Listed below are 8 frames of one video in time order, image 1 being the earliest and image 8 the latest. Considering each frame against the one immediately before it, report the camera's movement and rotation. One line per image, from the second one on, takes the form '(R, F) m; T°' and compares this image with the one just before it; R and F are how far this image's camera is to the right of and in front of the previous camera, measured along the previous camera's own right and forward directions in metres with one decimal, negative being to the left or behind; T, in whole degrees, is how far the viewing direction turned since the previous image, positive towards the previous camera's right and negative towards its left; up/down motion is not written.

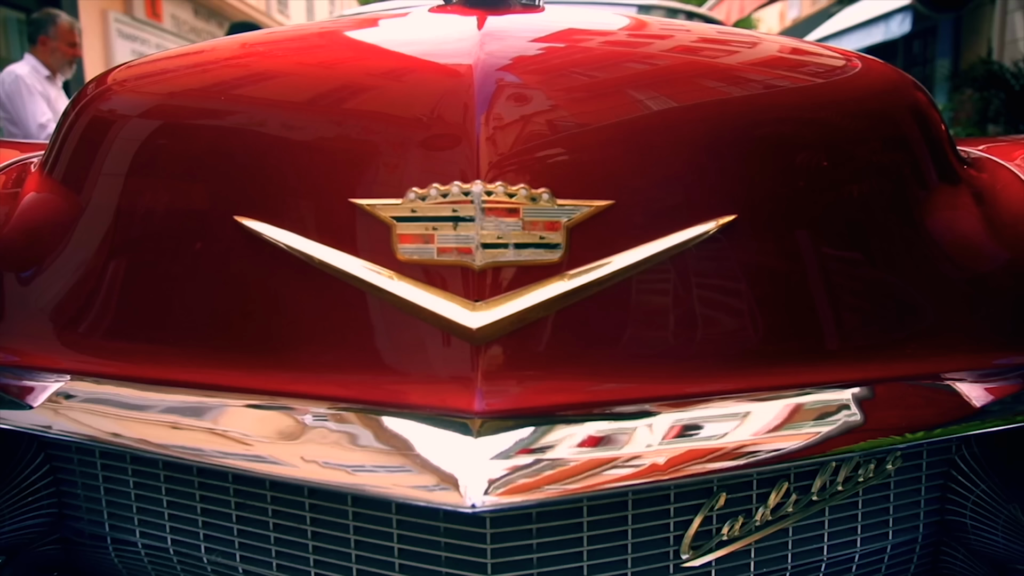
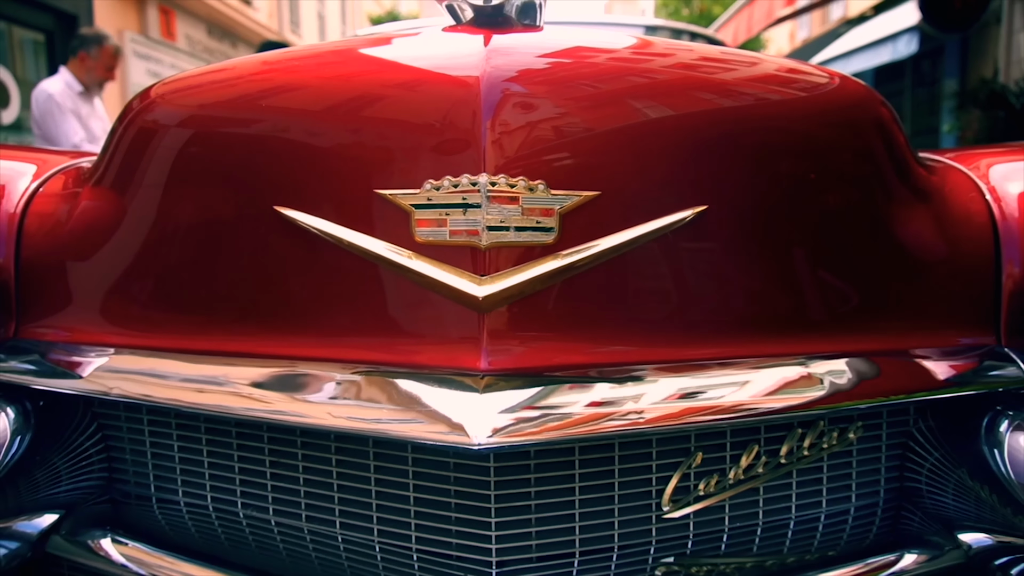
(0.0, -0.1) m; -1°
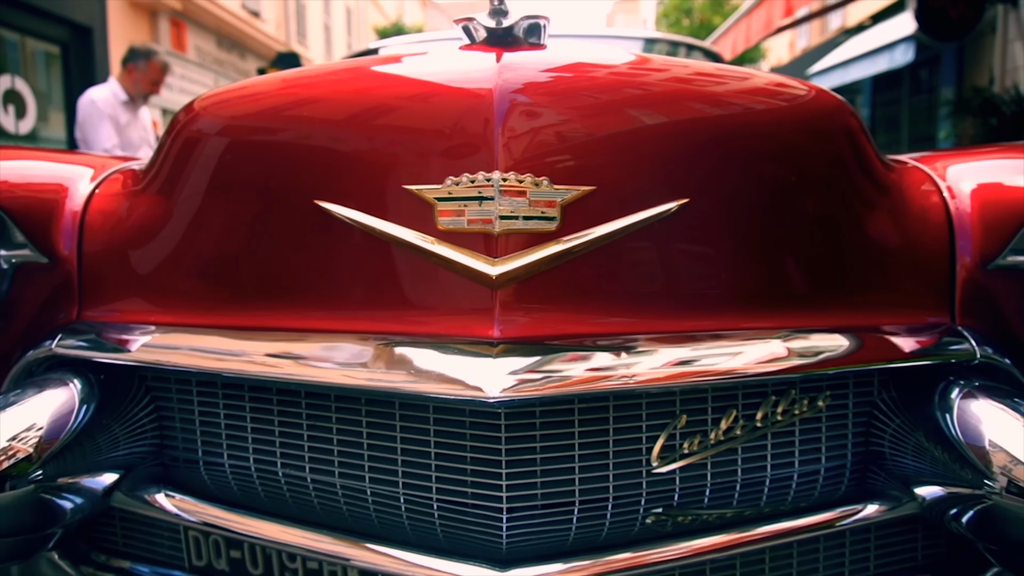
(0.0, -0.1) m; 0°
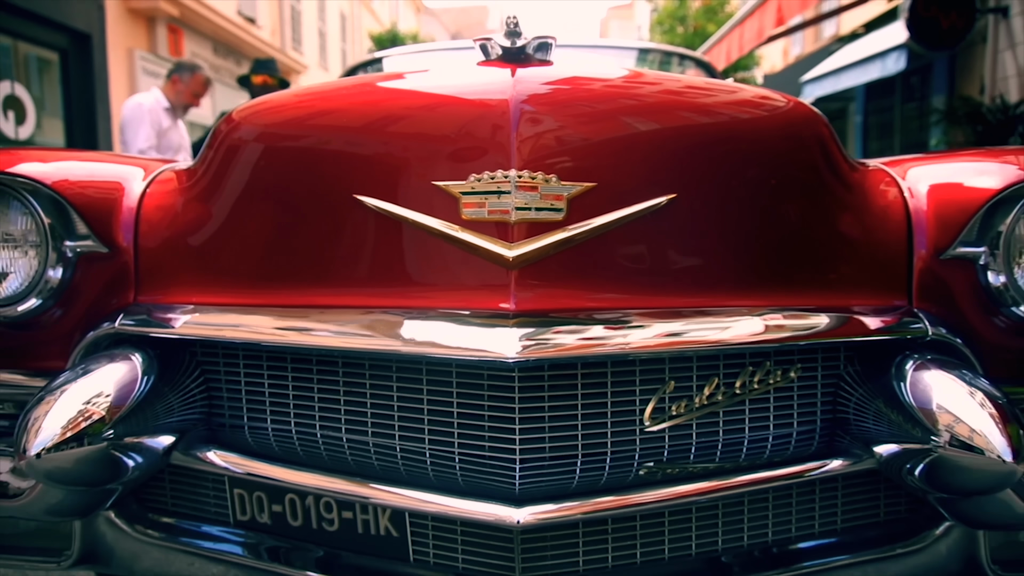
(0.0, -0.2) m; 0°
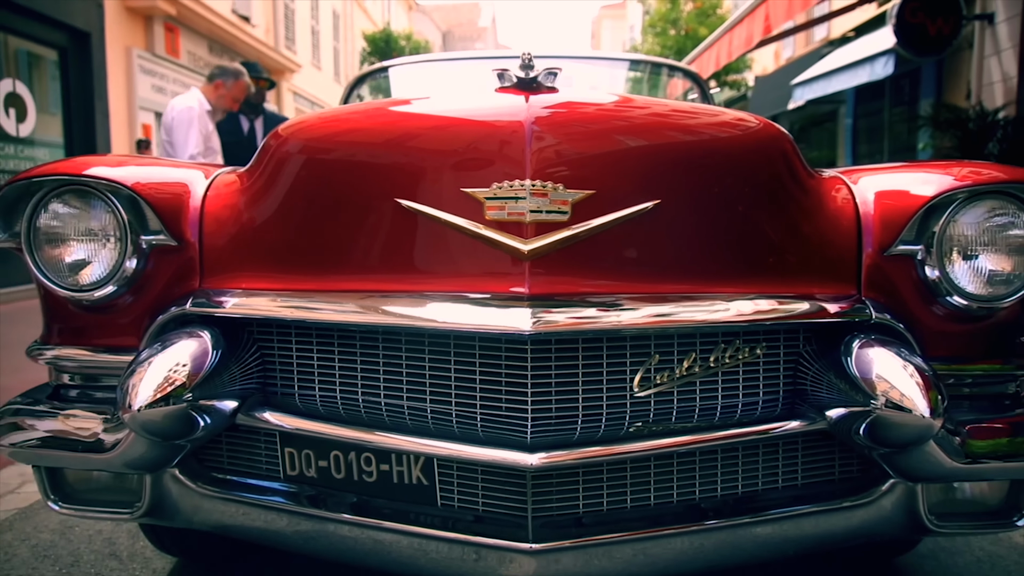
(0.0, -0.3) m; +1°
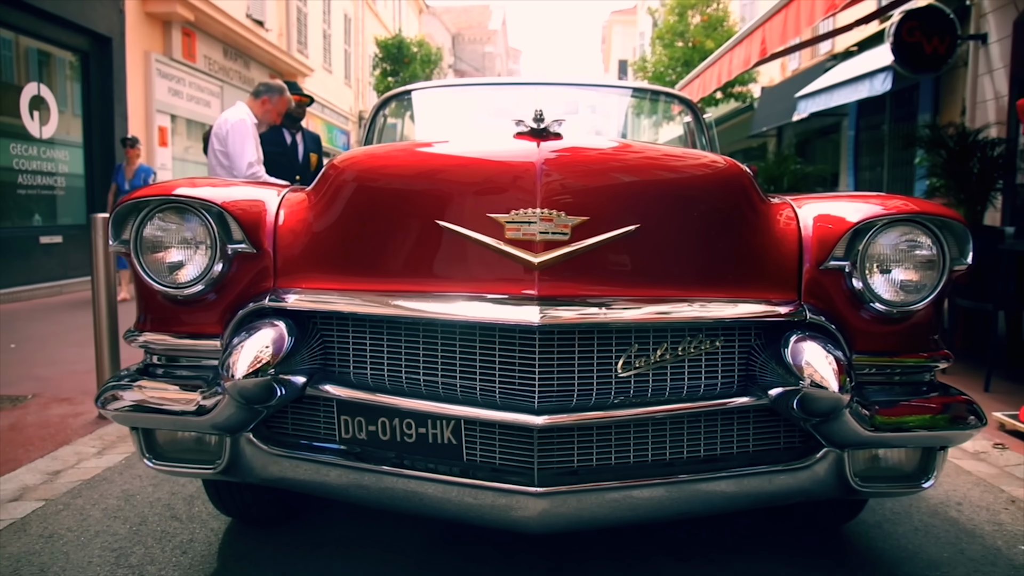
(0.0, -0.4) m; 0°
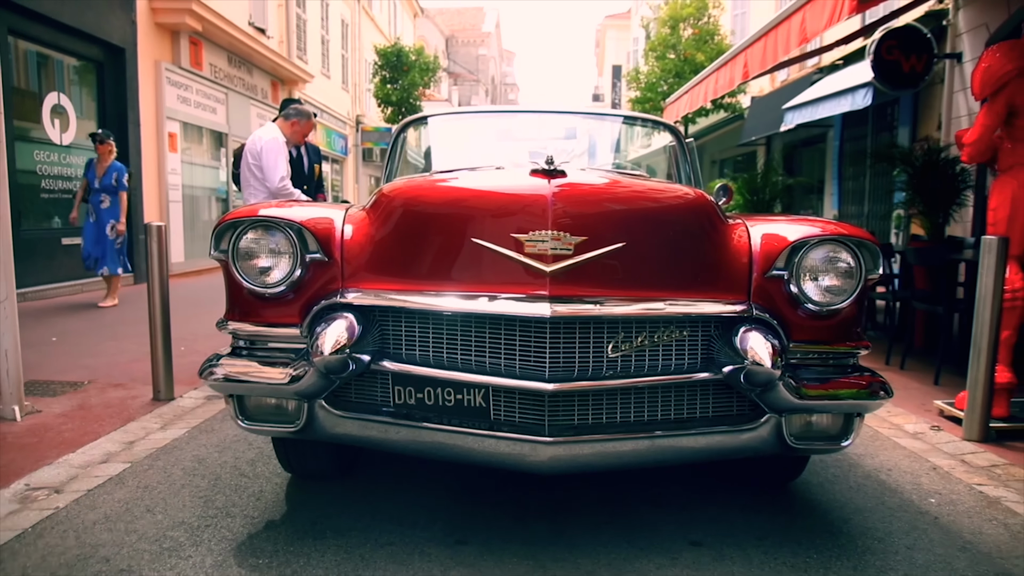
(-0.1, -0.6) m; 0°
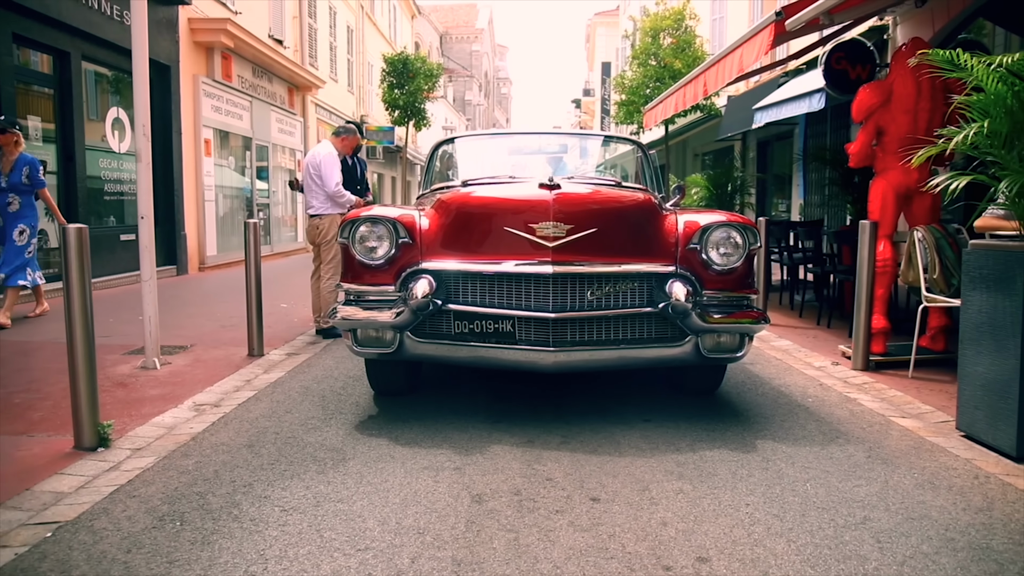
(-0.1, -1.7) m; 0°
